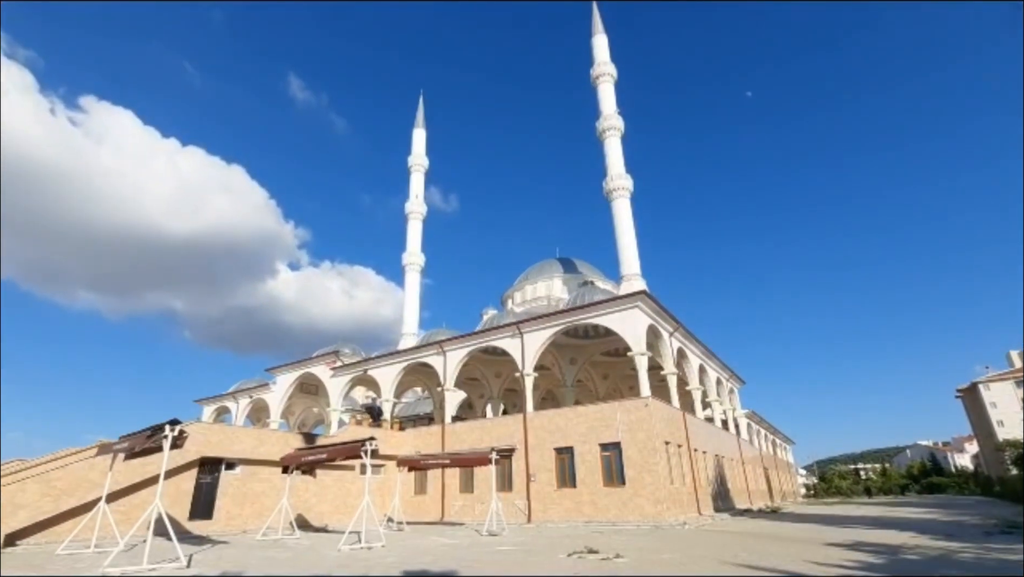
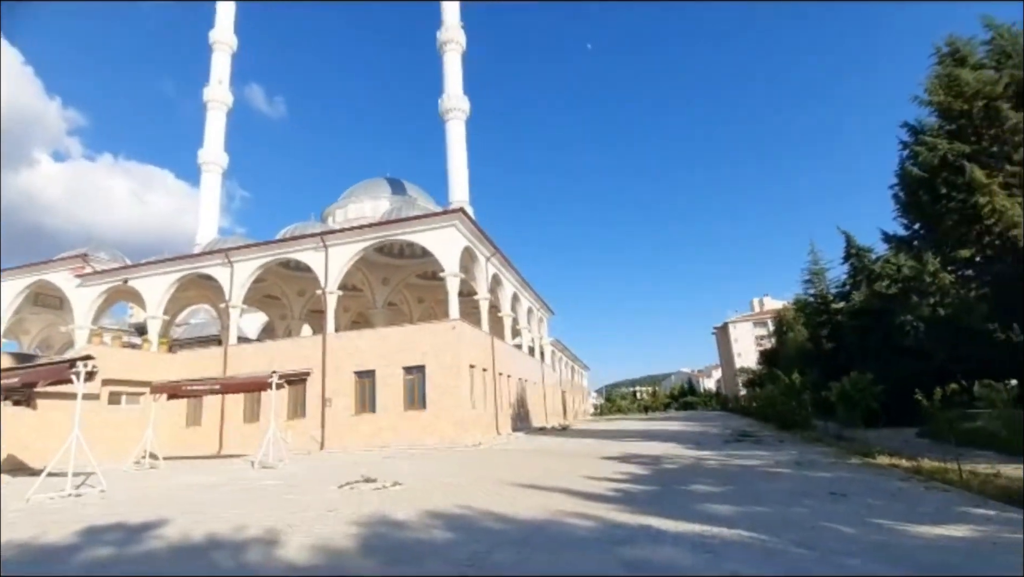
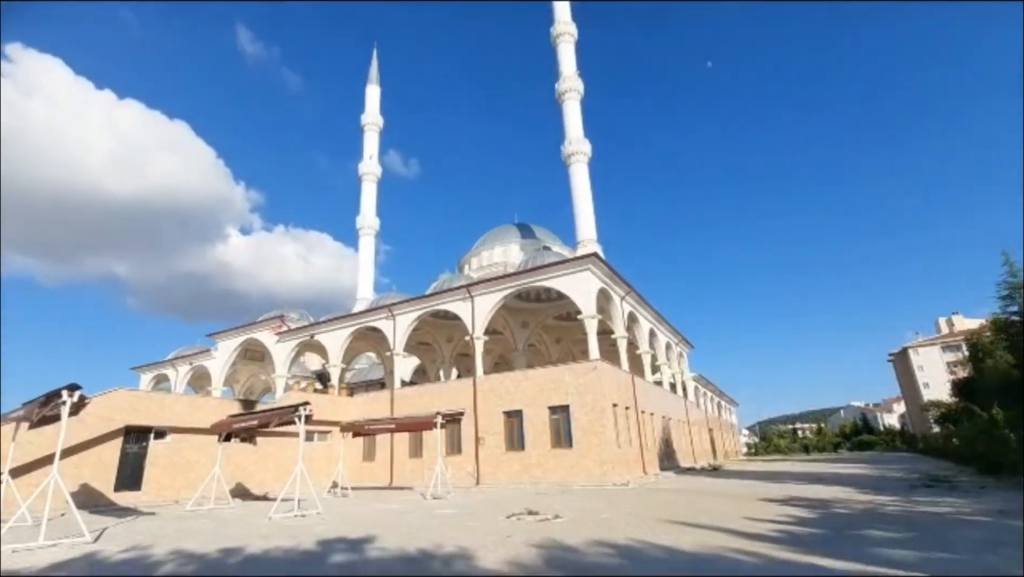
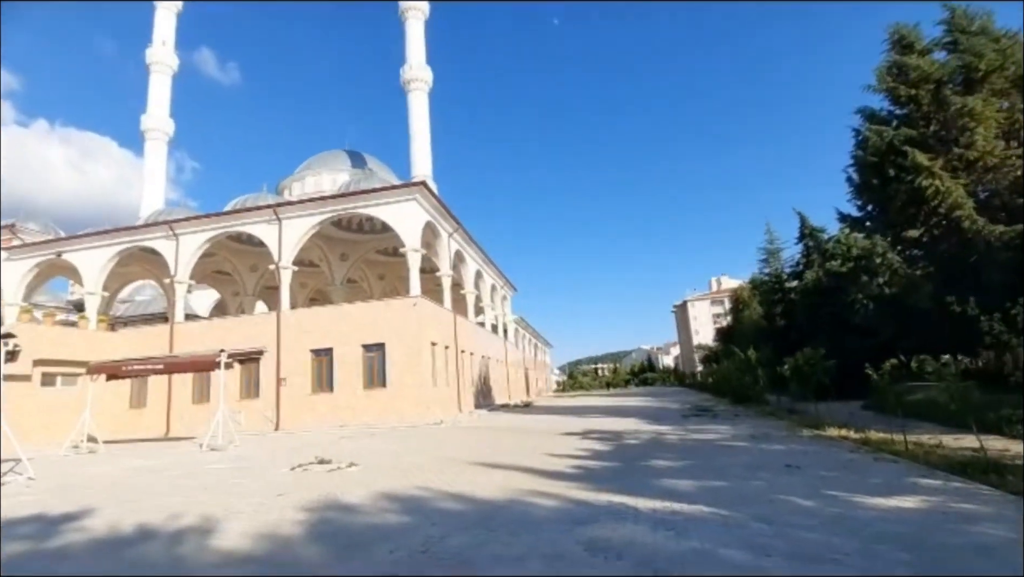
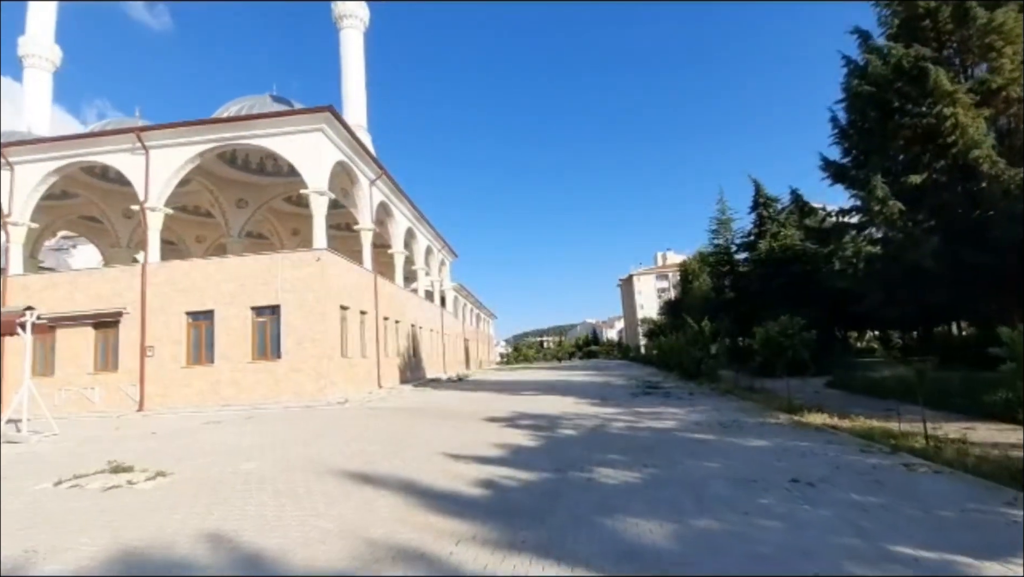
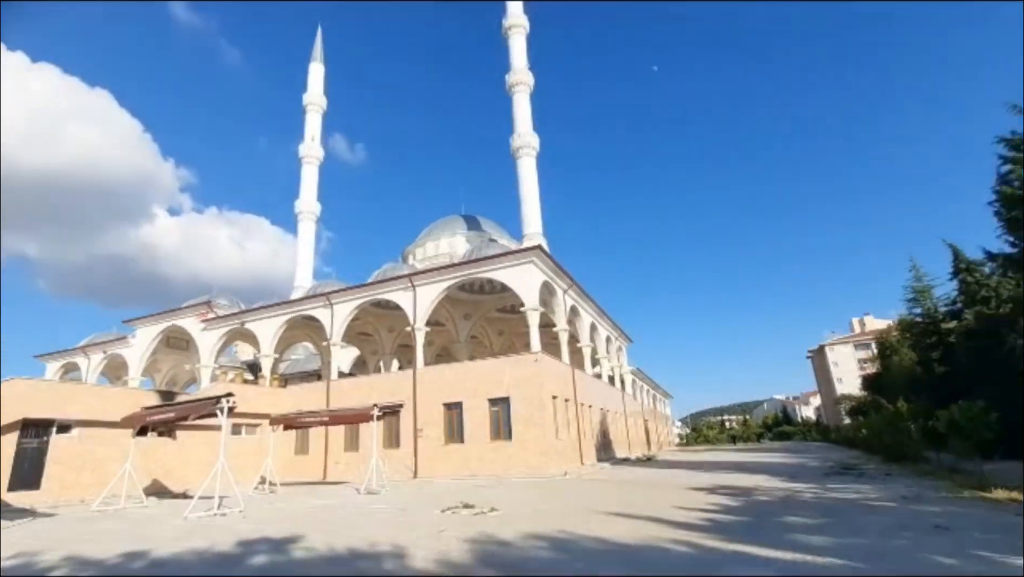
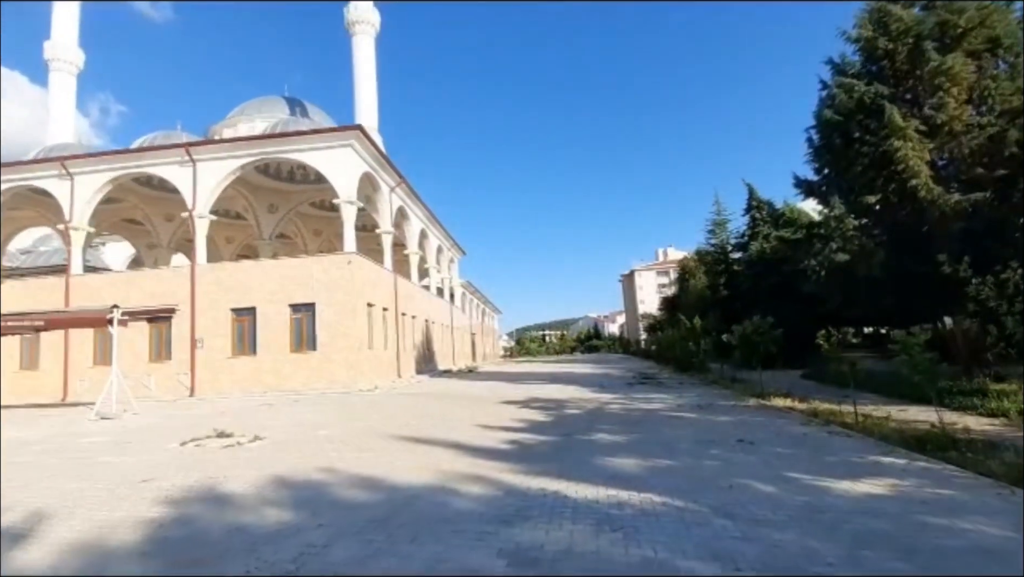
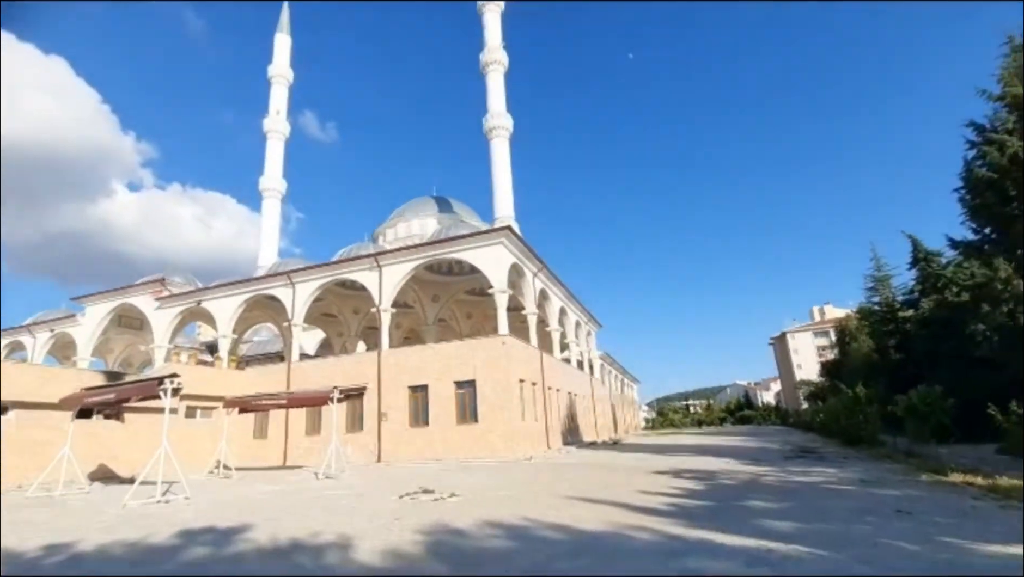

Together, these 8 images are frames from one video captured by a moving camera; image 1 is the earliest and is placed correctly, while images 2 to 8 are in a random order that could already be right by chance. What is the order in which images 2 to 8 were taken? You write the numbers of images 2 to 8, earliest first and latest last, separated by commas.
3, 6, 8, 2, 4, 7, 5
